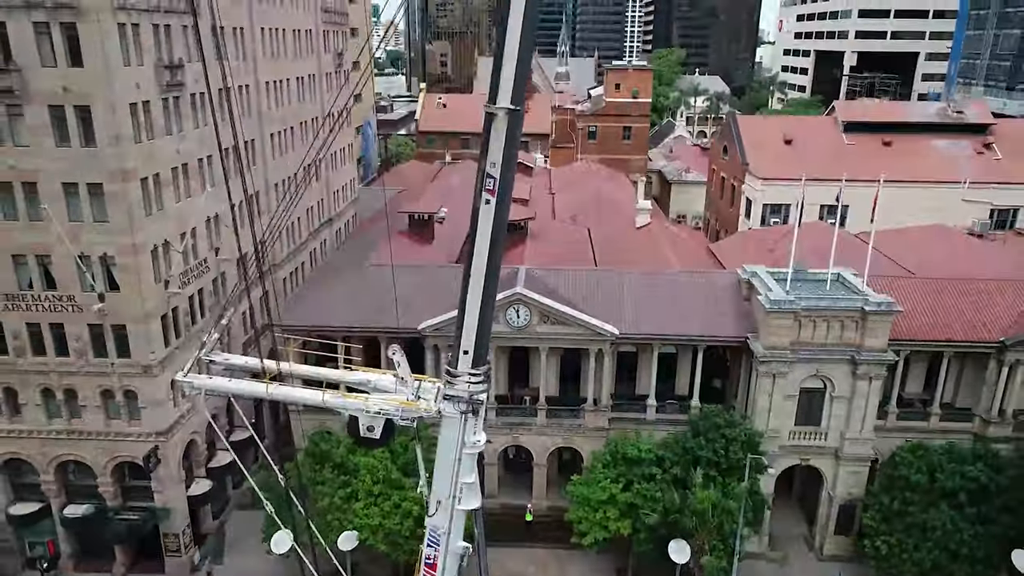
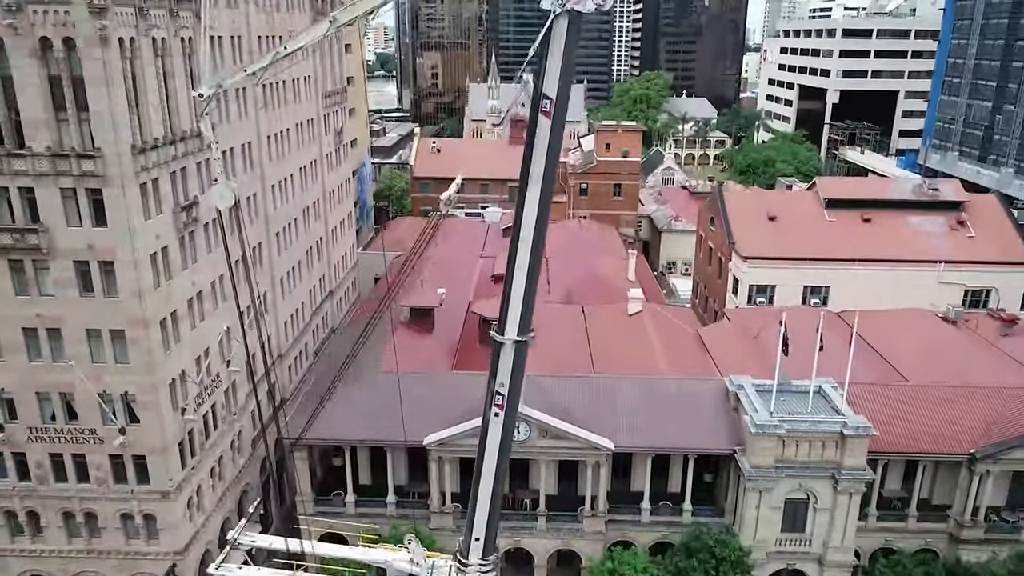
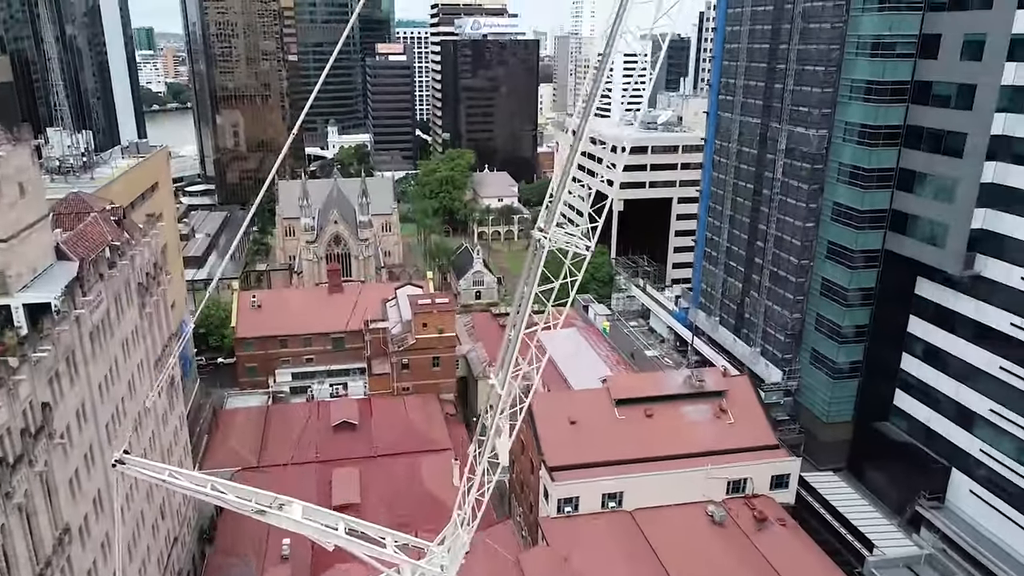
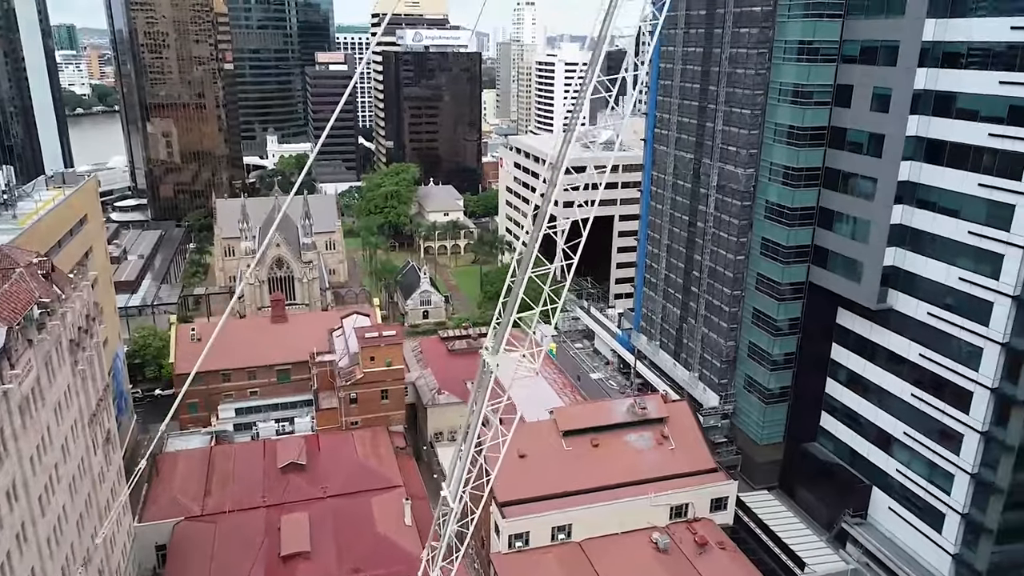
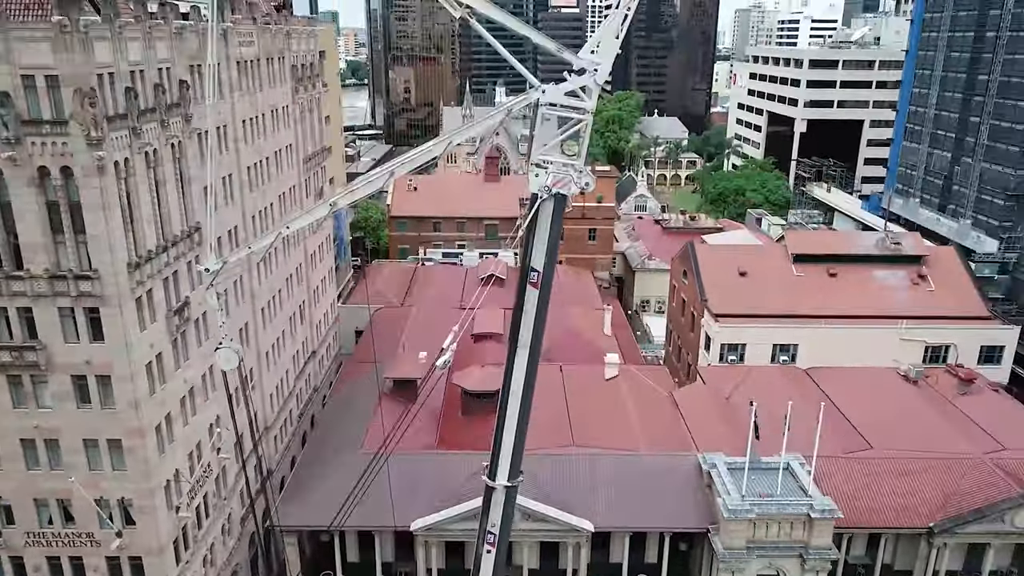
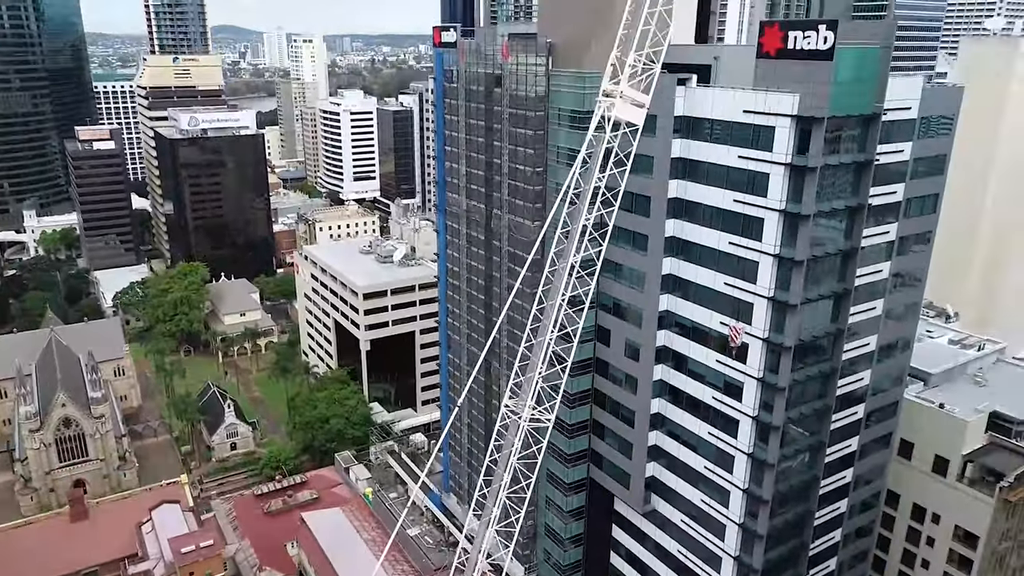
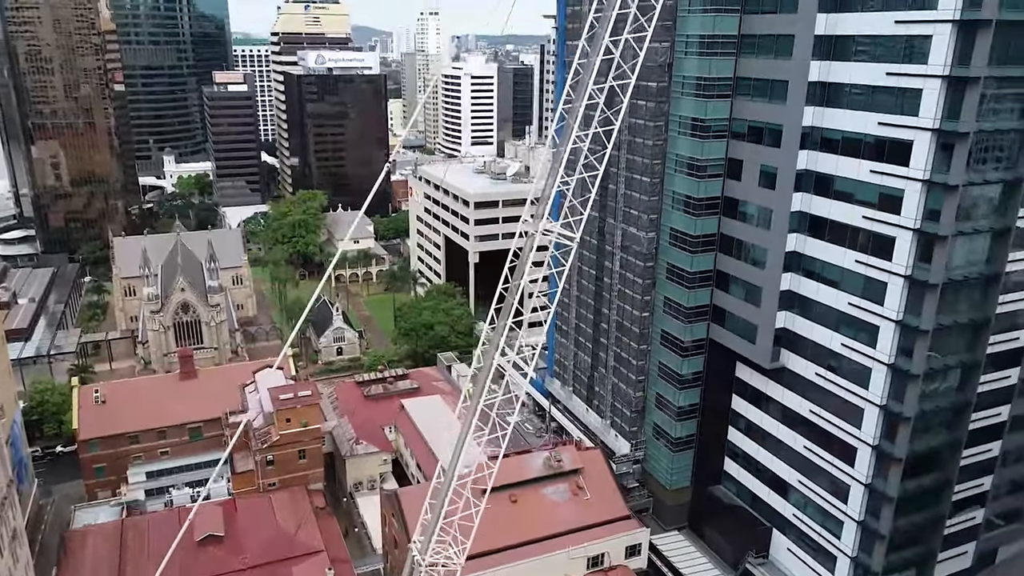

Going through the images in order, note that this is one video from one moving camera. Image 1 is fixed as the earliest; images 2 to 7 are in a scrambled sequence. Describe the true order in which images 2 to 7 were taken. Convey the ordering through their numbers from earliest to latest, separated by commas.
2, 5, 3, 4, 7, 6
